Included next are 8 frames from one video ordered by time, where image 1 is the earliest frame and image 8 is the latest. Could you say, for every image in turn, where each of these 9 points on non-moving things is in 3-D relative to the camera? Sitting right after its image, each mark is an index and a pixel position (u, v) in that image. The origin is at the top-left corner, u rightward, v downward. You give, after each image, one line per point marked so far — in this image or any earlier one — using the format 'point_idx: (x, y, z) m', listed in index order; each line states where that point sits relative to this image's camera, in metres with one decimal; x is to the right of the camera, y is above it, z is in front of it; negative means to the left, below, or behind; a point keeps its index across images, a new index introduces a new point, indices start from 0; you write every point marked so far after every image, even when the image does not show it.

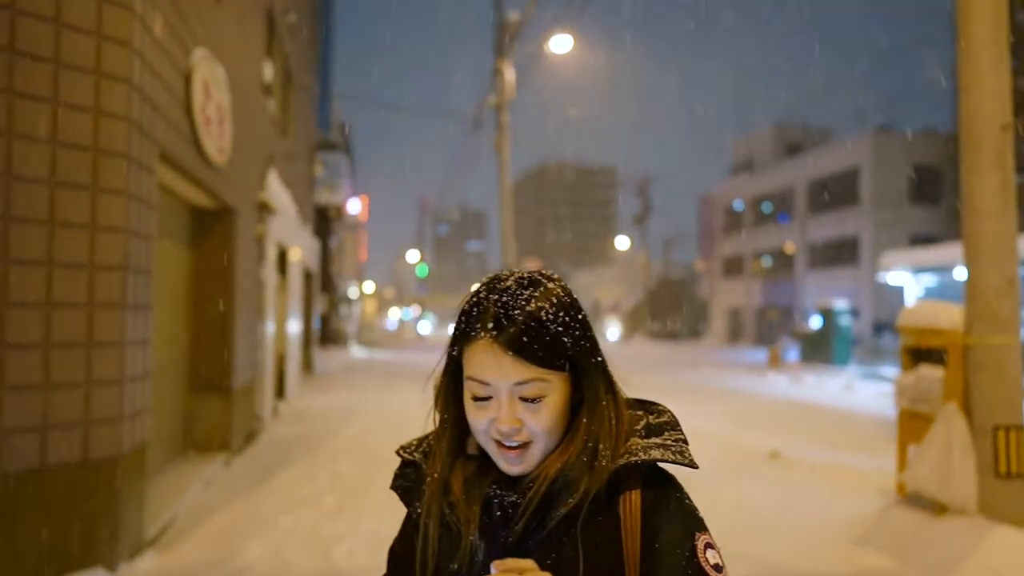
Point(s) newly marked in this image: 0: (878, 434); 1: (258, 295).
0: (+4.3, -1.7, +10.0) m
1: (-2.7, -0.1, +8.7) m
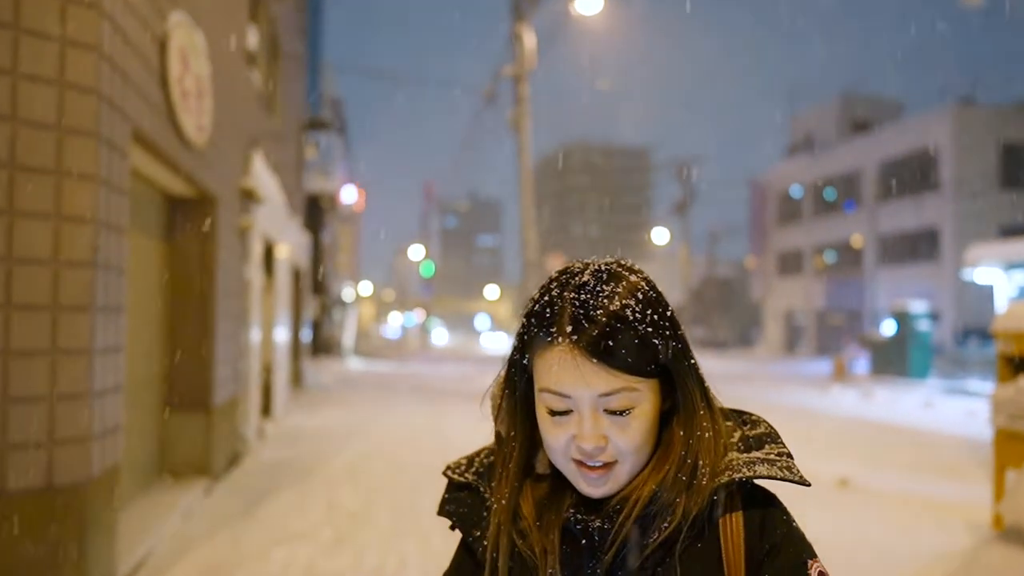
0: (+4.6, -1.7, +8.6) m
1: (-2.5, -0.1, +7.7) m
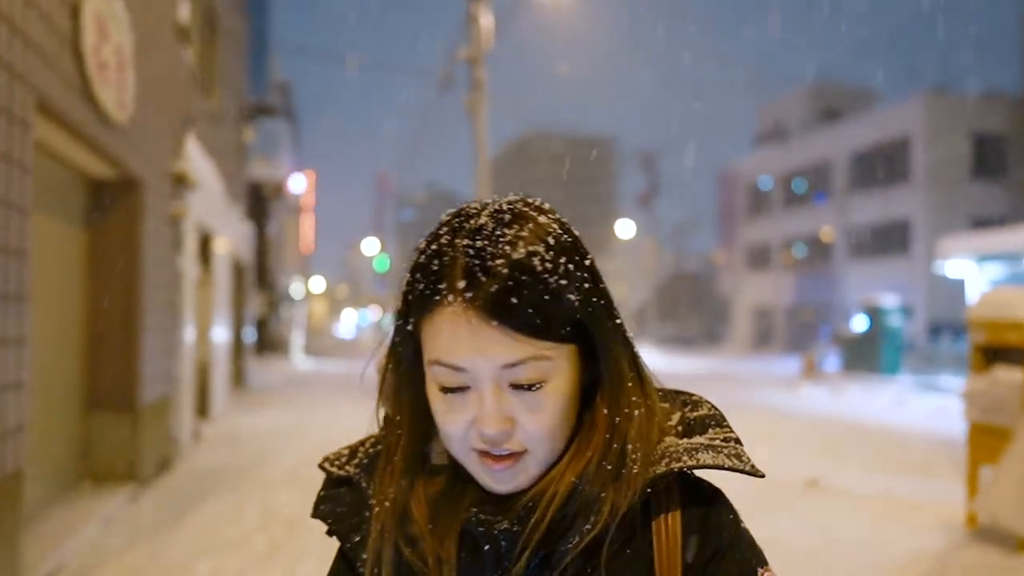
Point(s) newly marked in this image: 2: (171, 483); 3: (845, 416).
0: (+4.2, -1.6, +8.3) m
1: (-2.9, 0.0, +7.3) m
2: (-2.7, -1.5, +6.7) m
3: (+4.0, -1.6, +10.4) m
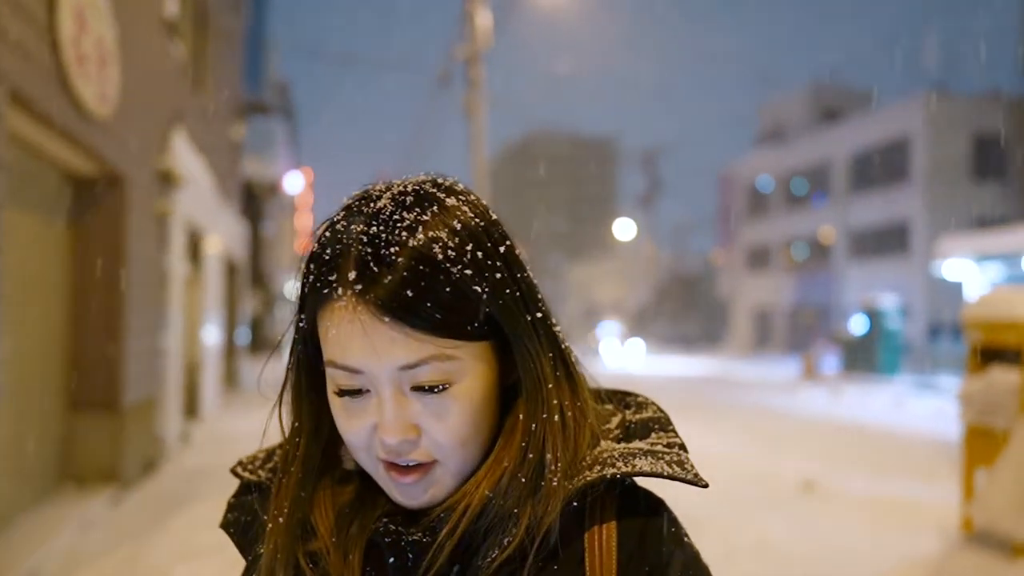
0: (+4.1, -1.6, +8.2) m
1: (-3.0, 0.0, +7.2) m
2: (-2.8, -1.5, +6.6) m
3: (+4.0, -1.6, +10.3) m
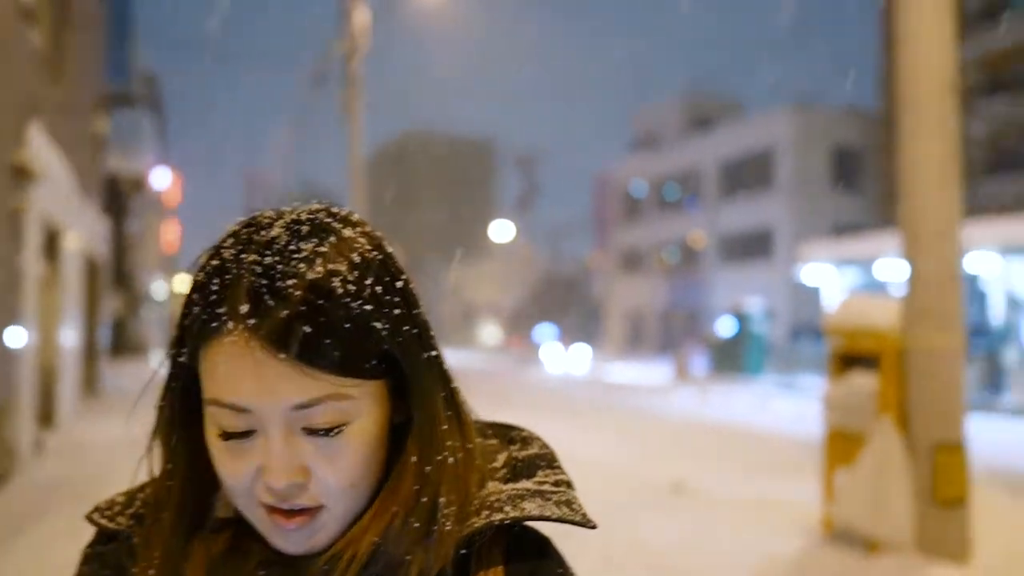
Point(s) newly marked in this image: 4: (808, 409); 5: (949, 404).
0: (+2.9, -1.7, +8.7) m
1: (-3.9, 0.0, +6.7) m
2: (-3.7, -1.5, +6.1) m
3: (+2.5, -1.6, +10.7) m
4: (+4.0, -1.6, +11.5) m
5: (+2.8, -0.8, +5.5) m
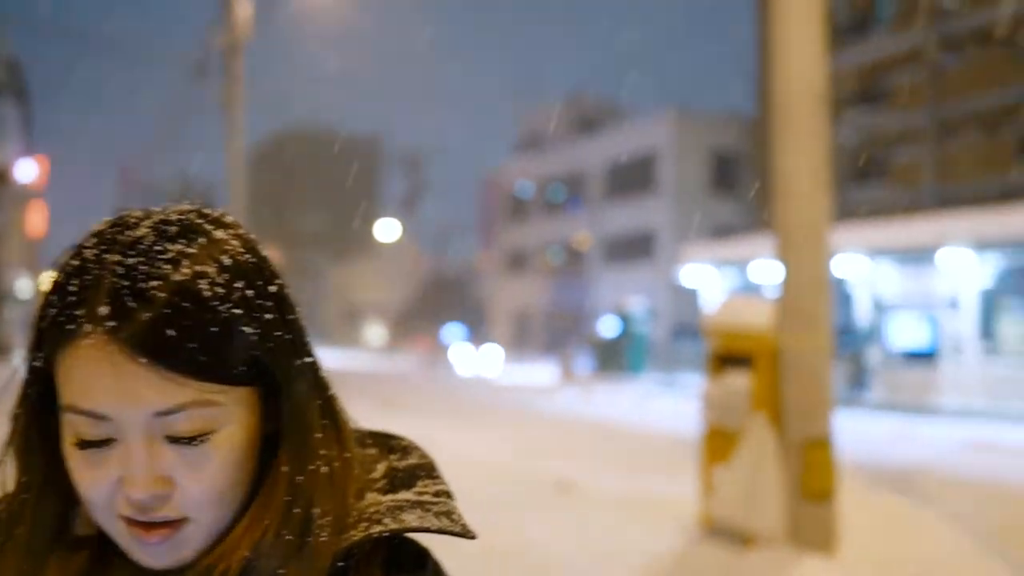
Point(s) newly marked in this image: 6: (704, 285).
0: (+1.8, -1.7, +8.9) m
1: (-4.8, 0.0, +6.1) m
2: (-4.4, -1.5, +5.6) m
3: (+1.1, -1.6, +11.0) m
4: (+2.5, -1.7, +11.9) m
5: (+2.1, -0.8, +5.8) m
6: (+3.7, +0.1, +16.3) m
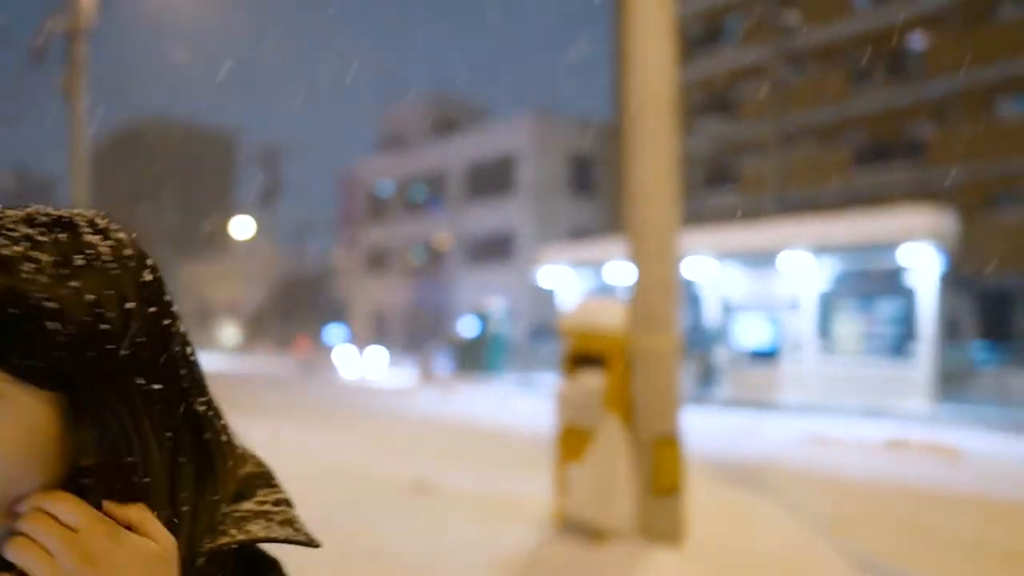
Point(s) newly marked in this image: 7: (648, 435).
0: (+0.4, -1.7, +9.0) m
1: (-5.8, 0.0, +5.4) m
2: (-5.4, -1.5, +5.0) m
3: (-0.6, -1.6, +11.0) m
4: (+0.7, -1.7, +12.1) m
5: (+1.1, -0.8, +5.9) m
6: (+1.4, +0.1, +16.6) m
7: (+0.9, -1.0, +5.9) m
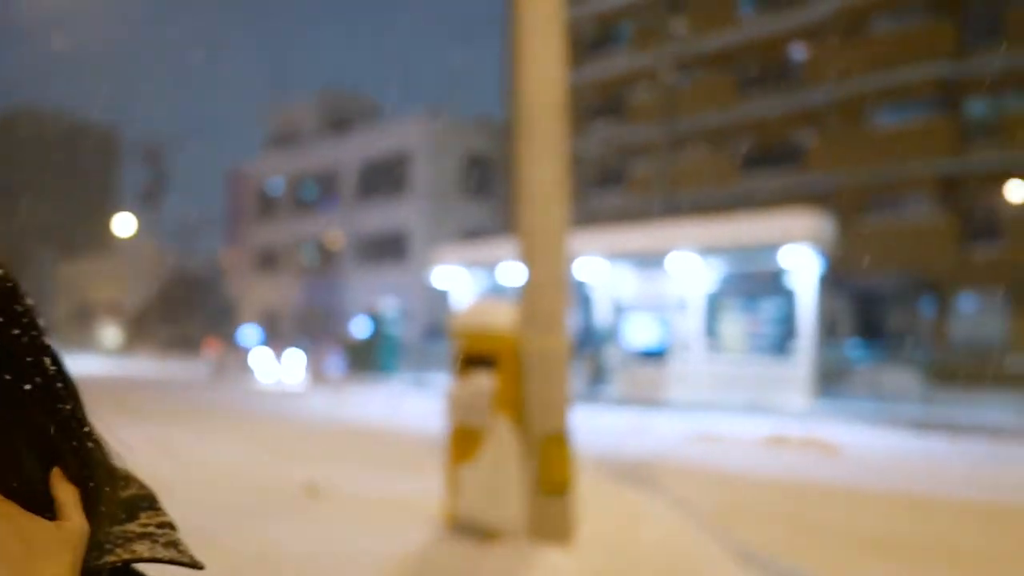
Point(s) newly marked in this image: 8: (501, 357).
0: (-0.7, -1.7, +9.0) m
1: (-6.4, 0.0, +4.9) m
2: (-6.0, -1.5, +4.4) m
3: (-1.8, -1.6, +10.9) m
4: (-0.6, -1.6, +12.1) m
5: (+0.3, -0.8, +6.0) m
6: (-0.4, +0.1, +16.7) m
7: (+0.2, -1.0, +6.0) m
8: (-0.1, -0.5, +6.2) m
